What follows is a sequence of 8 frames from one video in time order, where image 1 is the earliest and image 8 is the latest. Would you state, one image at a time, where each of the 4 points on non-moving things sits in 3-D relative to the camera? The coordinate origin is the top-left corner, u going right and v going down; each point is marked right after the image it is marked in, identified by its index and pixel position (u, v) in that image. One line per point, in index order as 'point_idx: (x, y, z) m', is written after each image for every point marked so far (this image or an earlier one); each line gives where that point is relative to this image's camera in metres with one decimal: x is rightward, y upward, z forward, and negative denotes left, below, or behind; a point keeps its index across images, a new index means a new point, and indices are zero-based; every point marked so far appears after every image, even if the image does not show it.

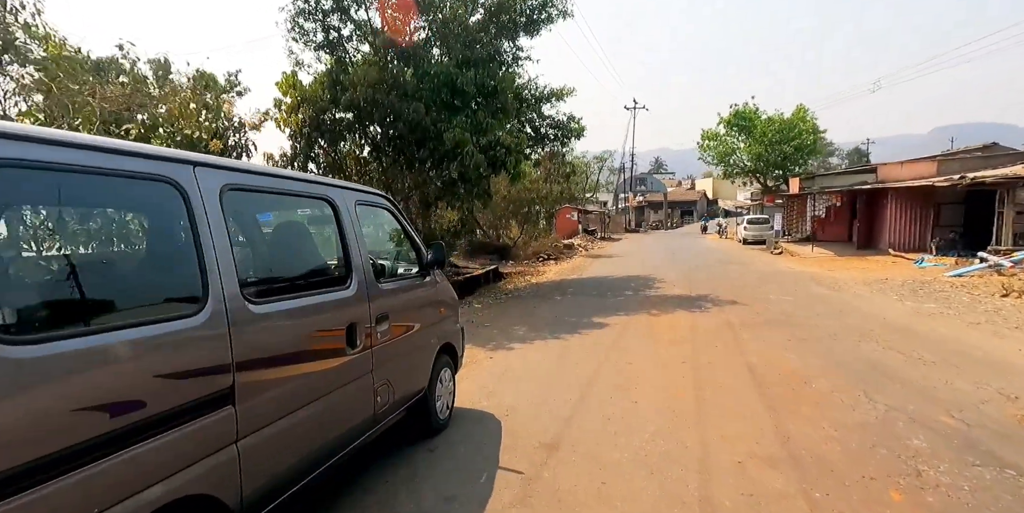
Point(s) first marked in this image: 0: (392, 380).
0: (-0.7, -0.8, +3.3) m
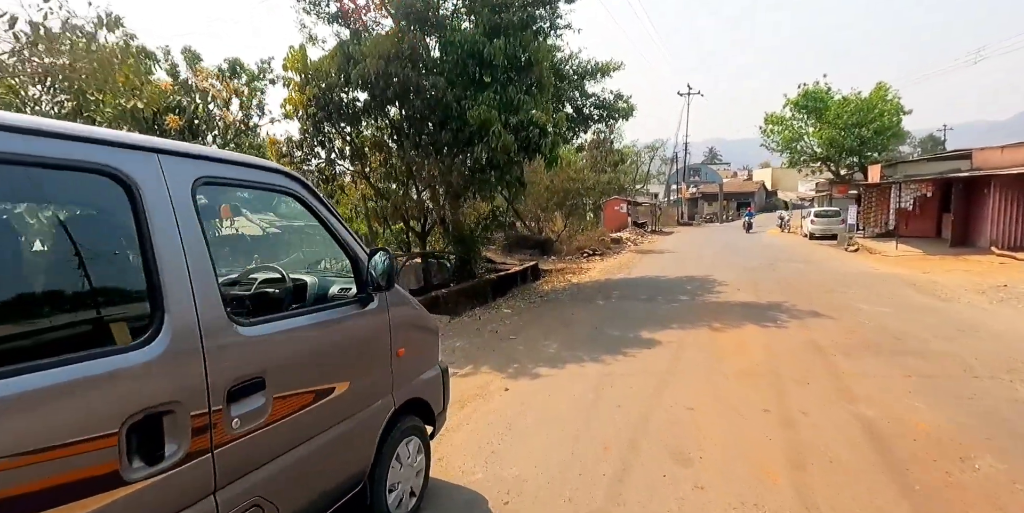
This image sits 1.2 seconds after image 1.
0: (-0.8, -0.8, +1.9) m
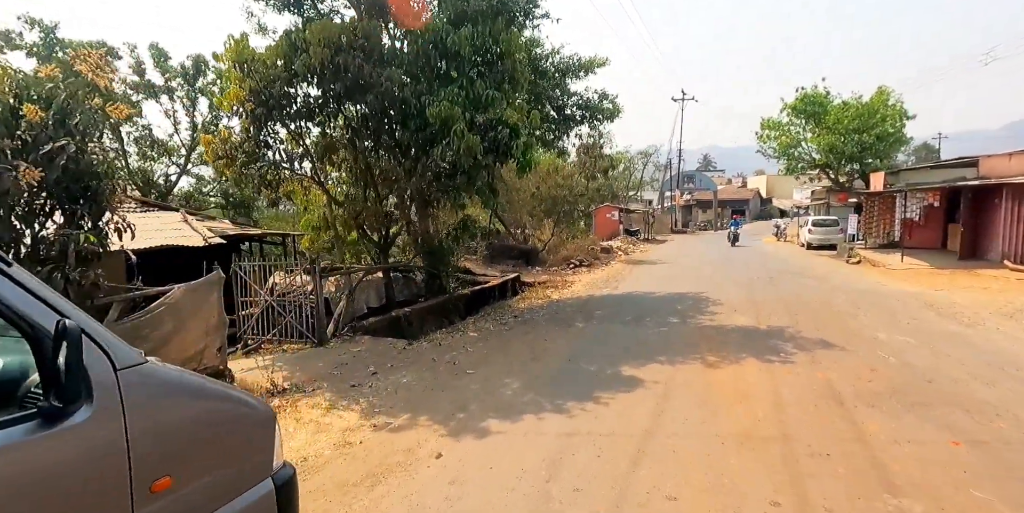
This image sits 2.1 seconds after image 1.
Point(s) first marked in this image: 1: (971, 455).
0: (-1.3, -1.0, +0.8) m
1: (+3.2, -1.4, +3.7) m
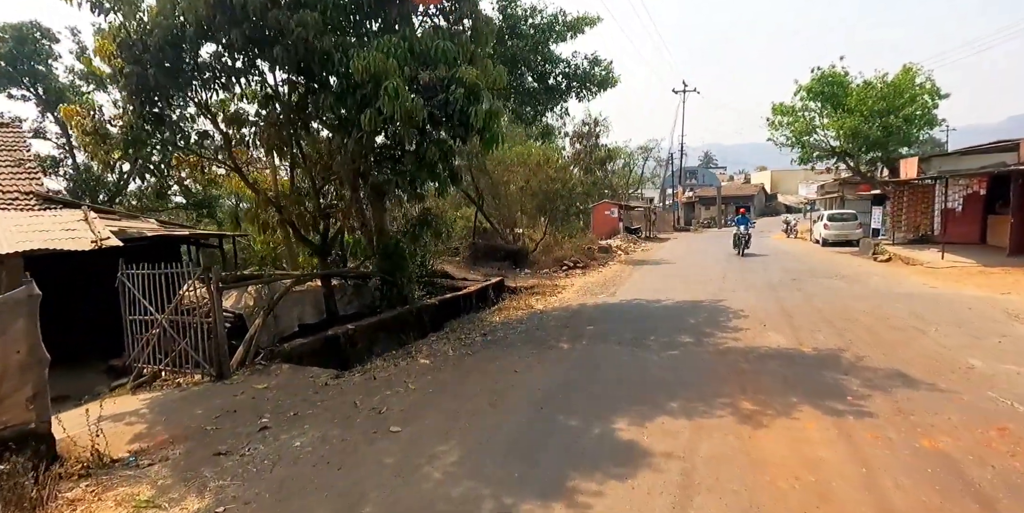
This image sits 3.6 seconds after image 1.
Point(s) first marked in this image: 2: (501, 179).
0: (-1.8, -1.0, -1.3) m
1: (+2.7, -1.4, +1.7) m
2: (-0.4, +2.7, +18.0) m
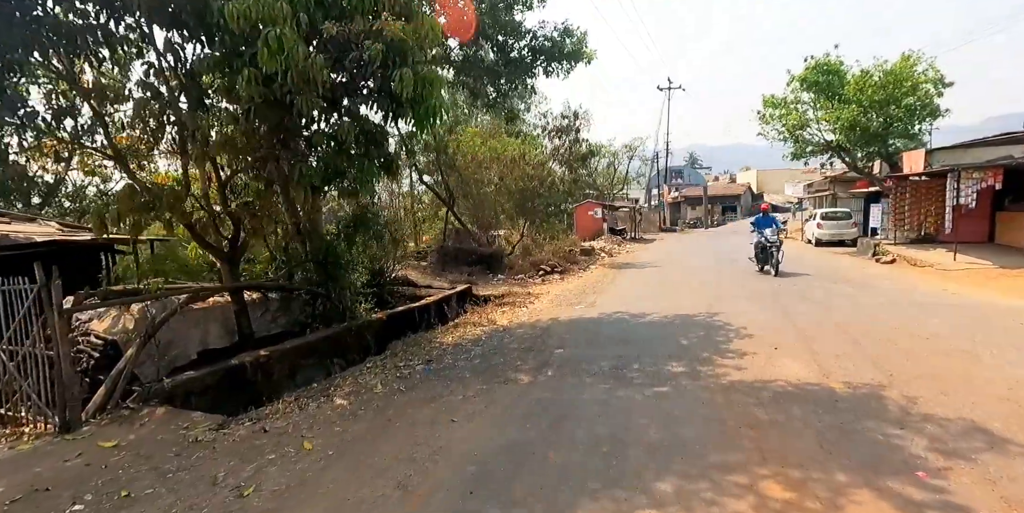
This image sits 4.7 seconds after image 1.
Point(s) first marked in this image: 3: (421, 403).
0: (-2.1, -1.1, -2.8) m
1: (+2.3, -1.4, +0.3) m
2: (-1.2, +2.5, +16.5) m
3: (-0.8, -1.4, +4.8) m
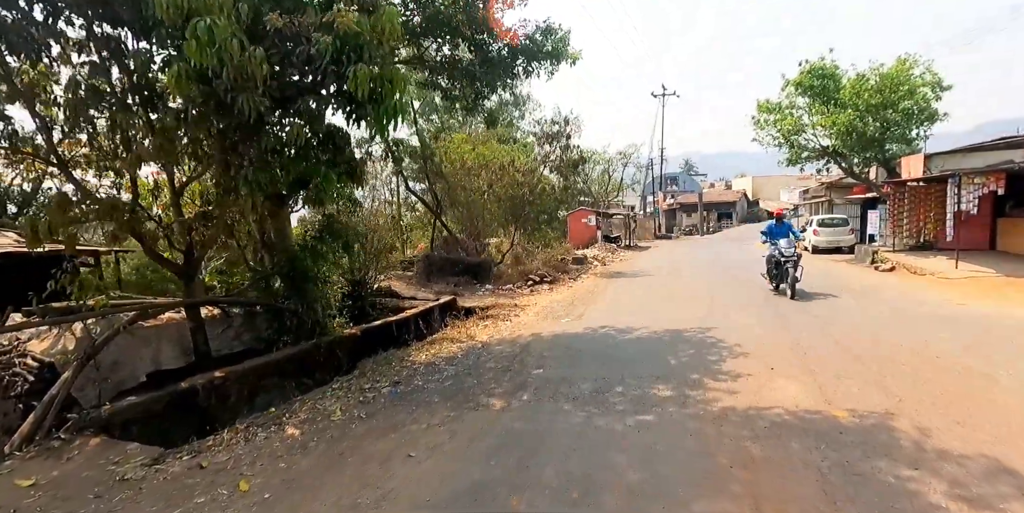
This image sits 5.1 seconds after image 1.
0: (-2.4, -1.1, -3.2) m
1: (+2.1, -1.5, -0.2) m
2: (-1.5, +2.2, +16.1) m
3: (-1.1, -1.5, +4.4) m
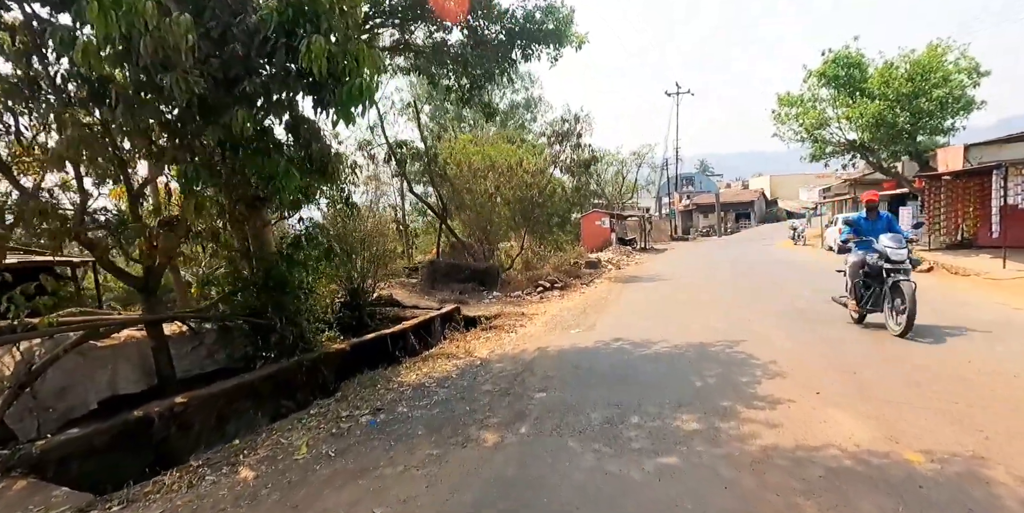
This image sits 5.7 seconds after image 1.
0: (-2.6, -1.2, -3.9) m
1: (+1.9, -1.5, -1.0) m
2: (-1.3, +2.1, +15.4) m
3: (-1.1, -1.5, +3.6) m
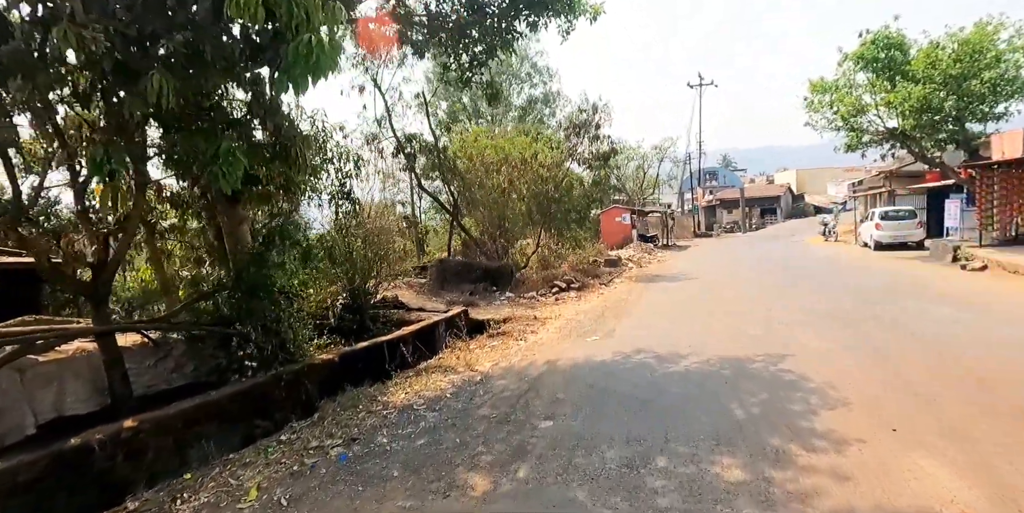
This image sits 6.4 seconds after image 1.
0: (-3.0, -1.2, -4.6) m
1: (+1.7, -1.5, -1.9) m
2: (-0.9, +2.1, +14.6) m
3: (-1.2, -1.6, +2.9) m
